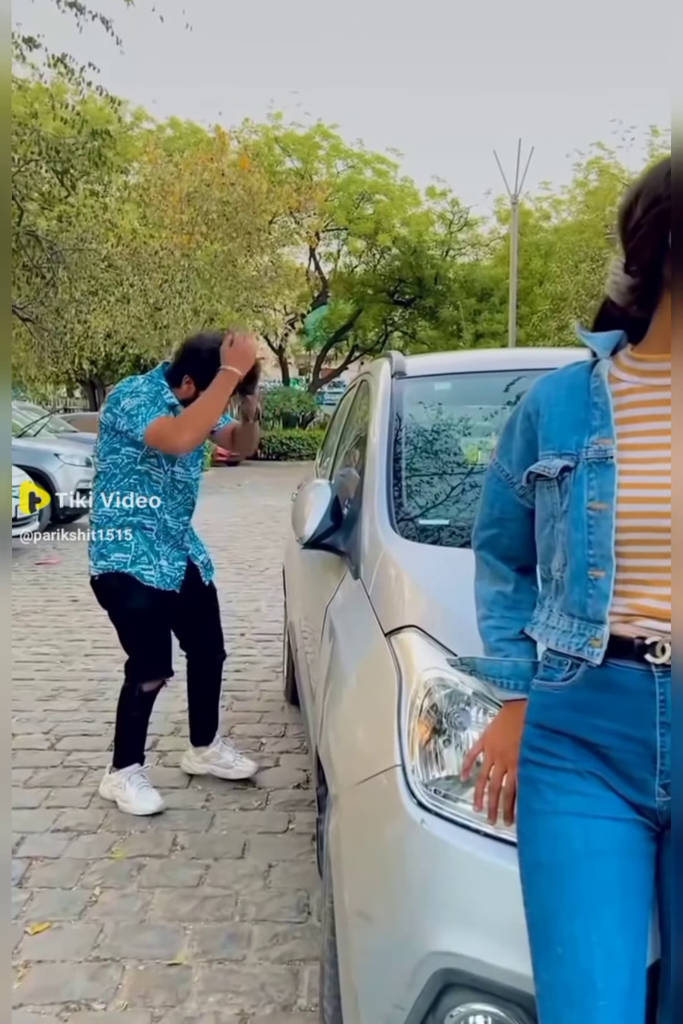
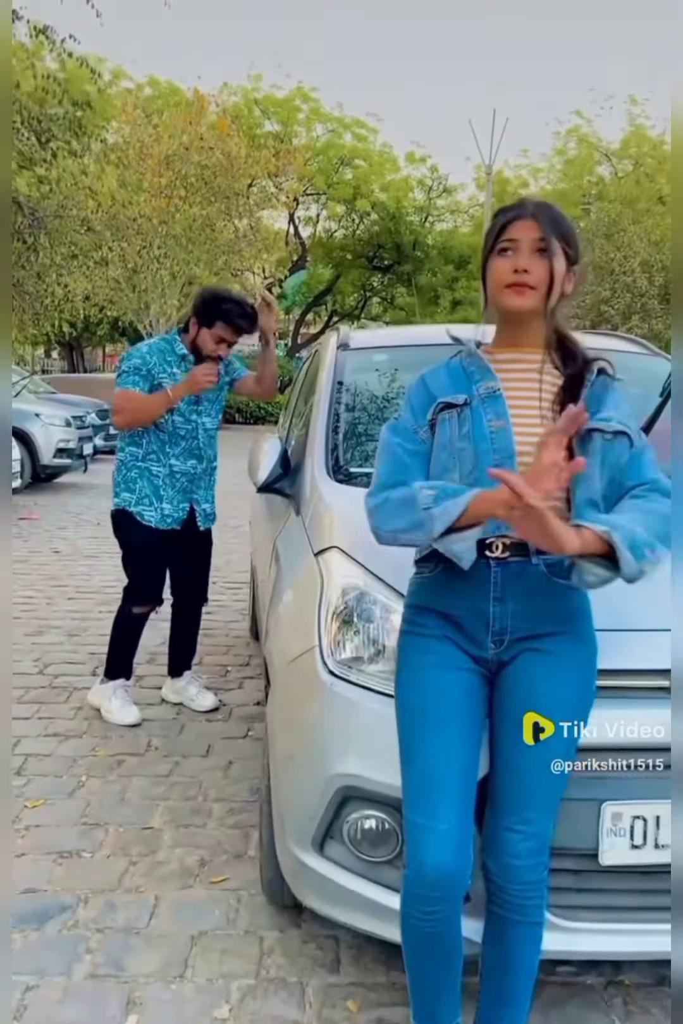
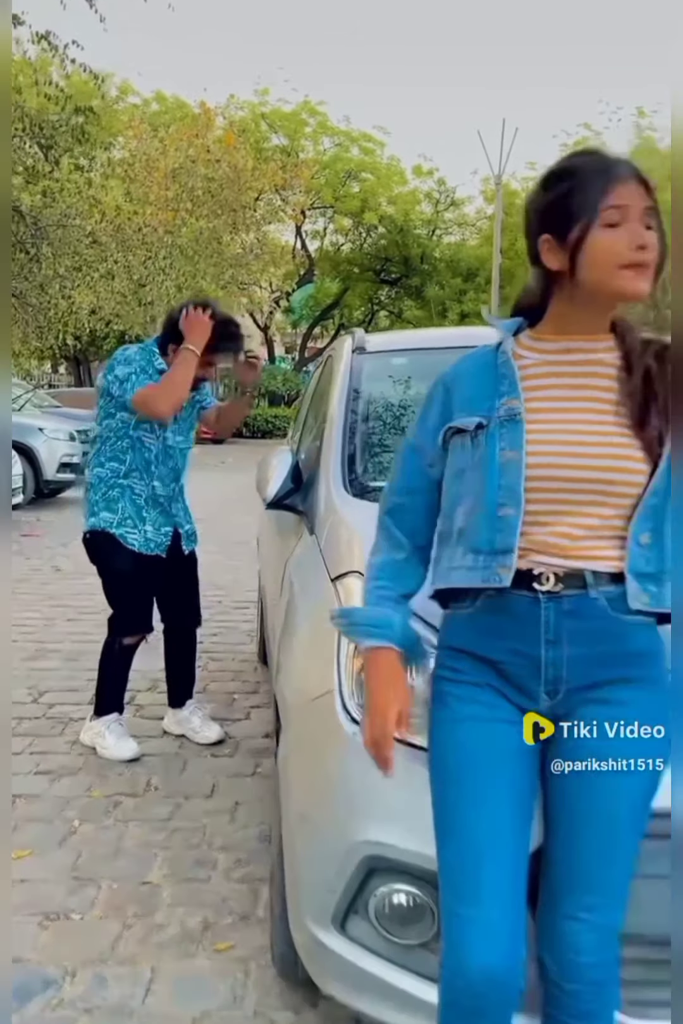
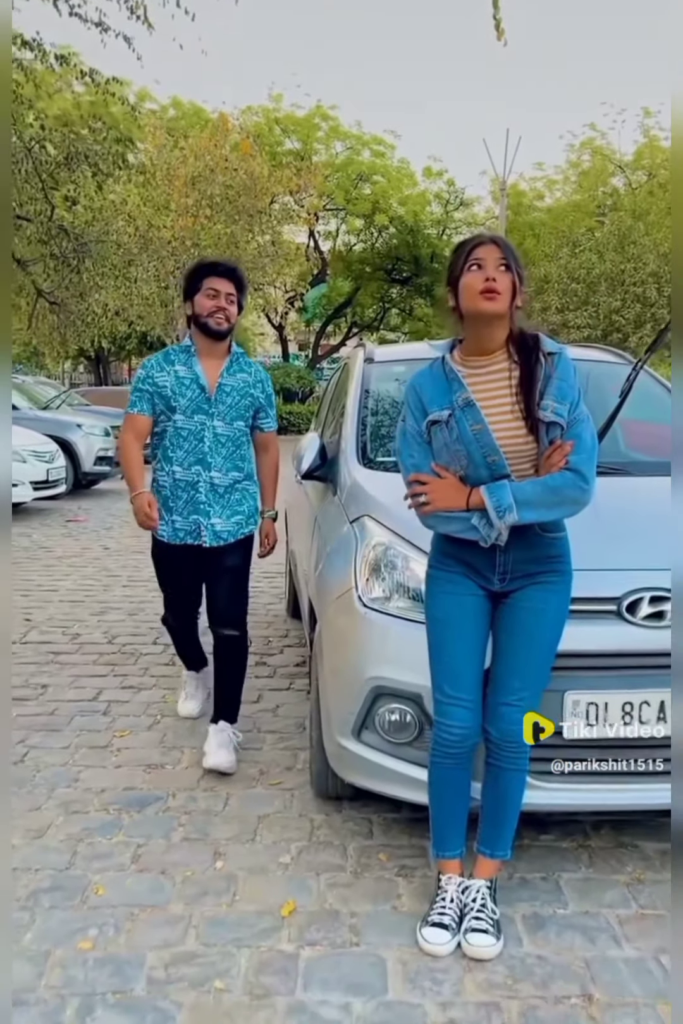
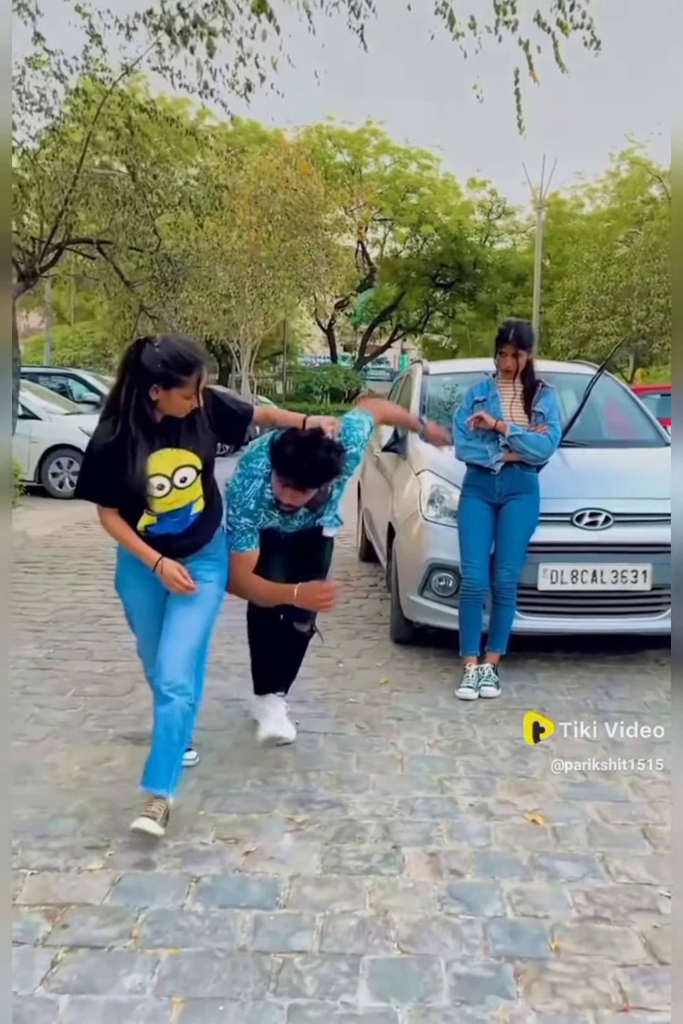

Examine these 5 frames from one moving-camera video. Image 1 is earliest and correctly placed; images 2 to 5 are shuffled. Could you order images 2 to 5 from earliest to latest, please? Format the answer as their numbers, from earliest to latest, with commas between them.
3, 2, 4, 5
